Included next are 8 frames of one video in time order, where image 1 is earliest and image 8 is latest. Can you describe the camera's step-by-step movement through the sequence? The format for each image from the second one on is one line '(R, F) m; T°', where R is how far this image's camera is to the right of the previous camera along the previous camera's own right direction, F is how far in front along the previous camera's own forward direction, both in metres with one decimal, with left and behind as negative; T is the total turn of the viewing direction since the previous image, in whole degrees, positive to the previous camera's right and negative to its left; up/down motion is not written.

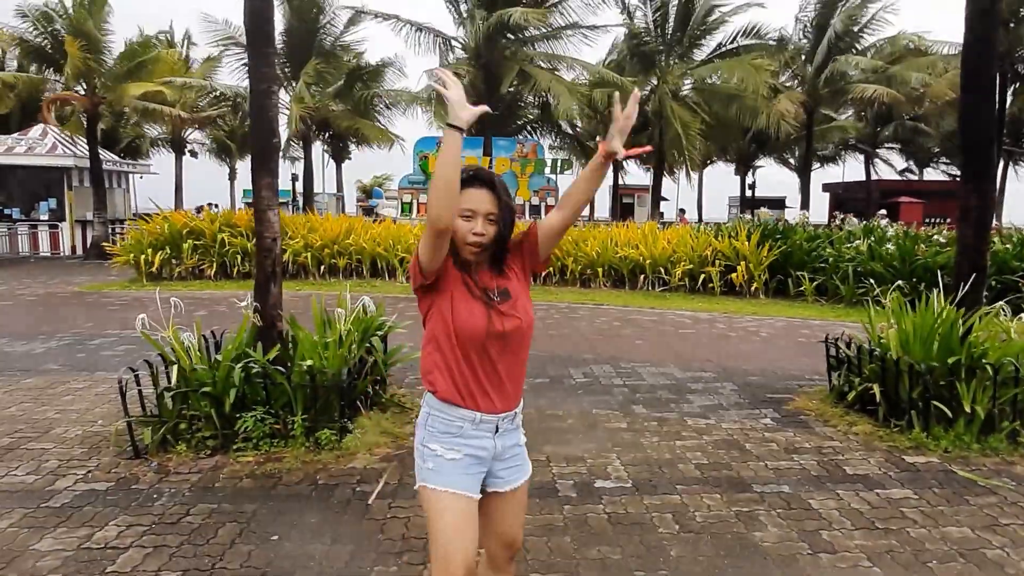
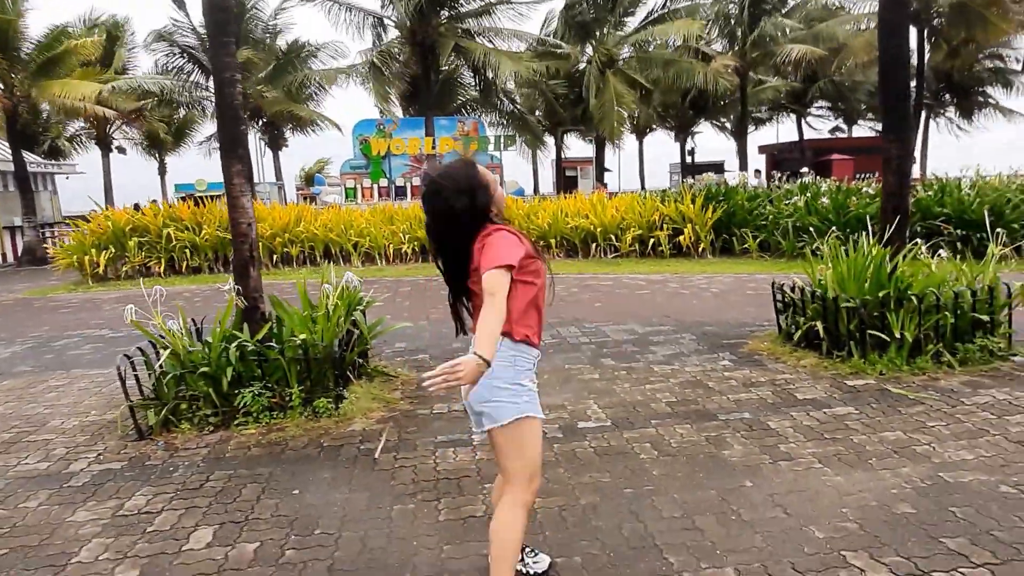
(-0.2, -0.3) m; +4°
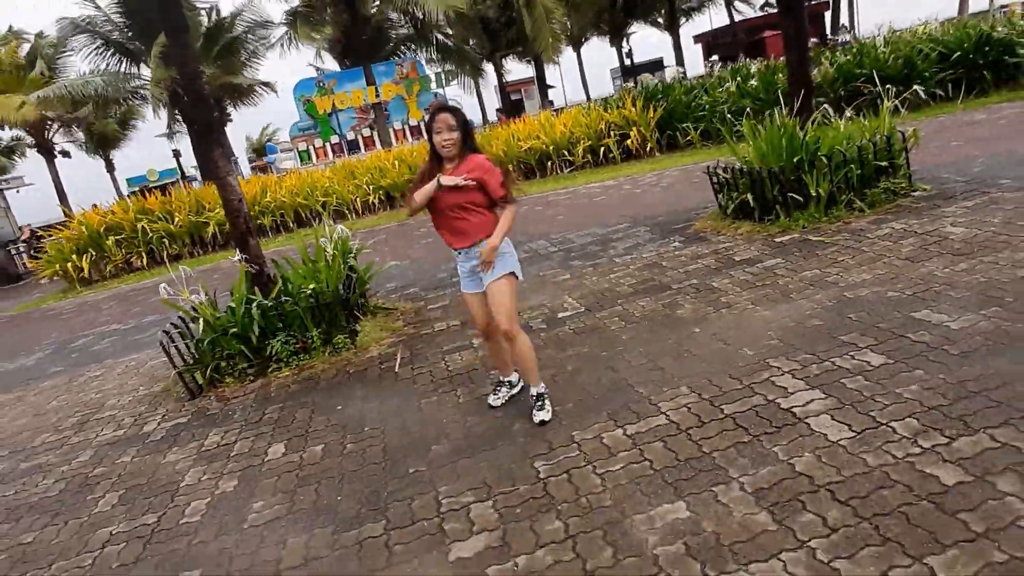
(0.0, -0.8) m; +2°
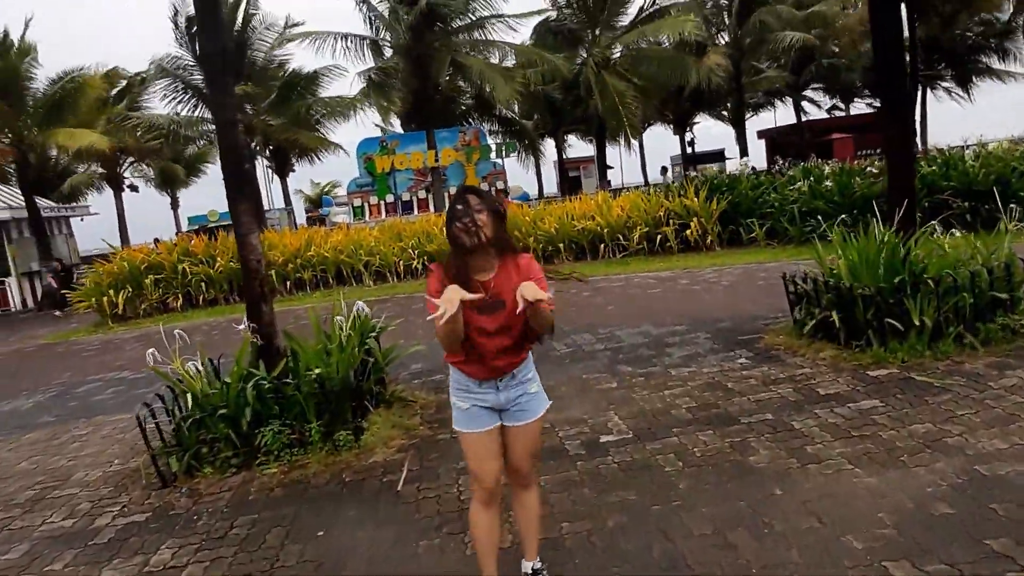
(0.0, +0.8) m; -4°
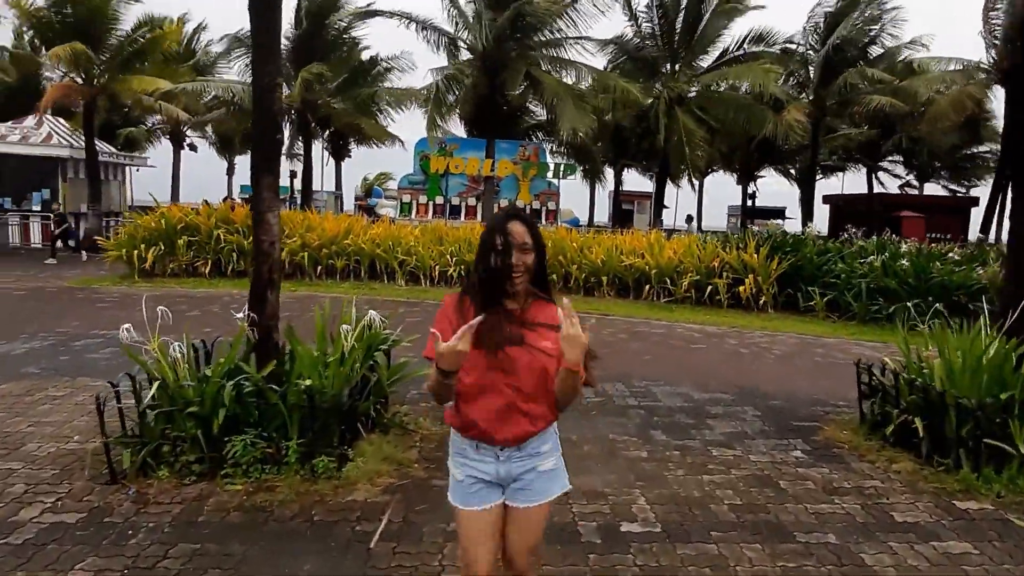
(0.0, +0.7) m; -3°
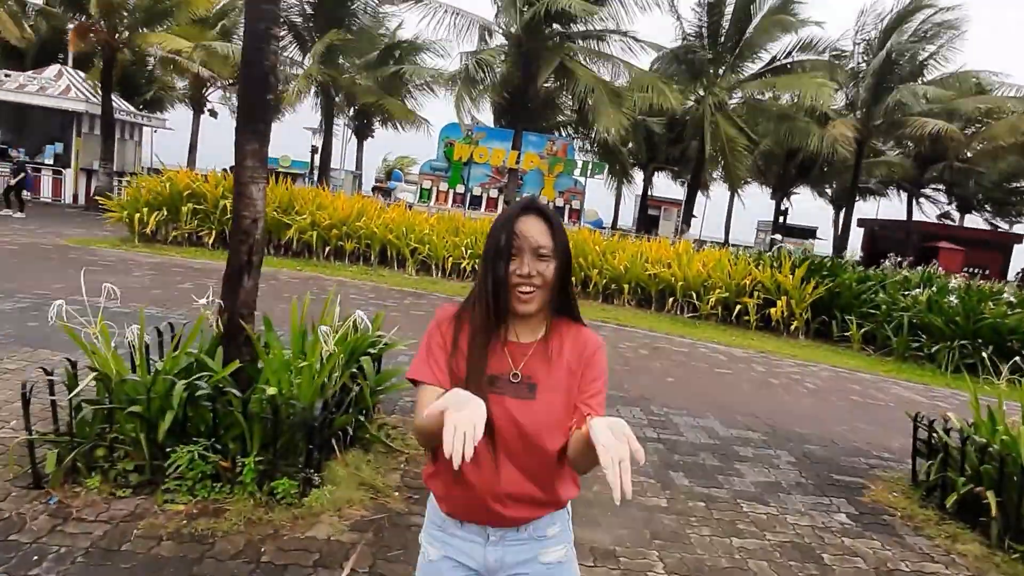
(0.0, +0.7) m; -1°
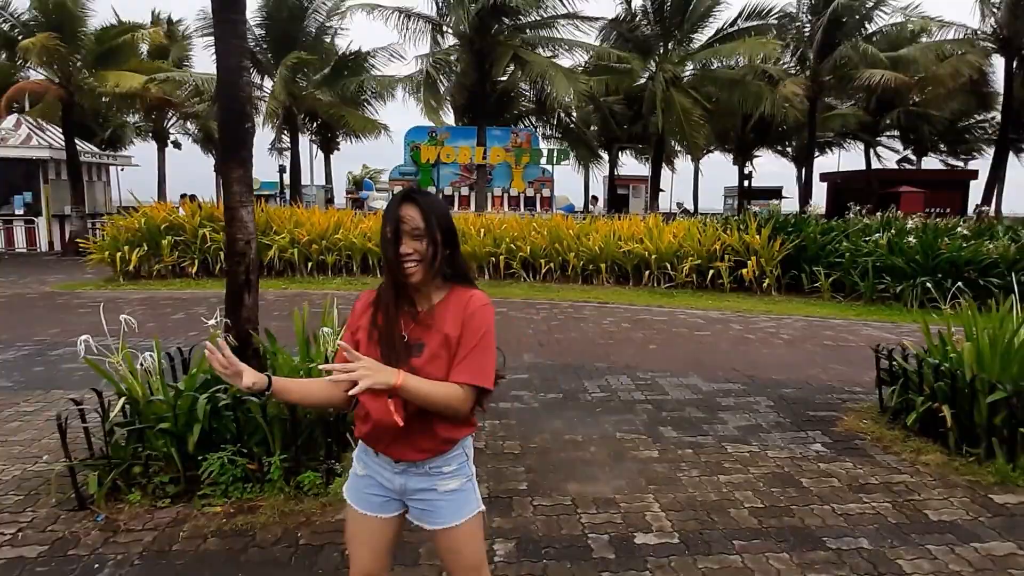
(0.0, -0.4) m; +1°
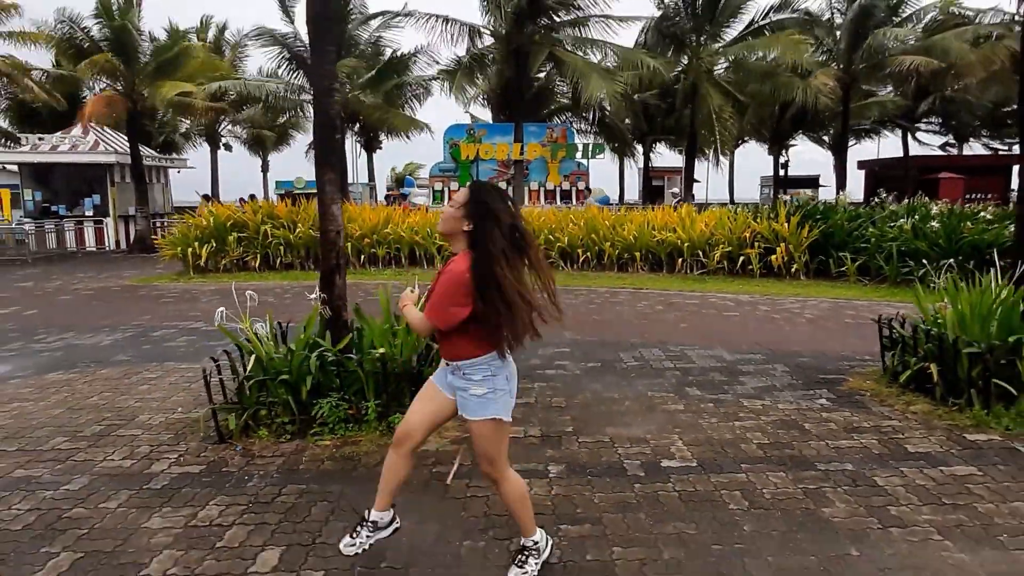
(-0.1, -0.9) m; -3°
